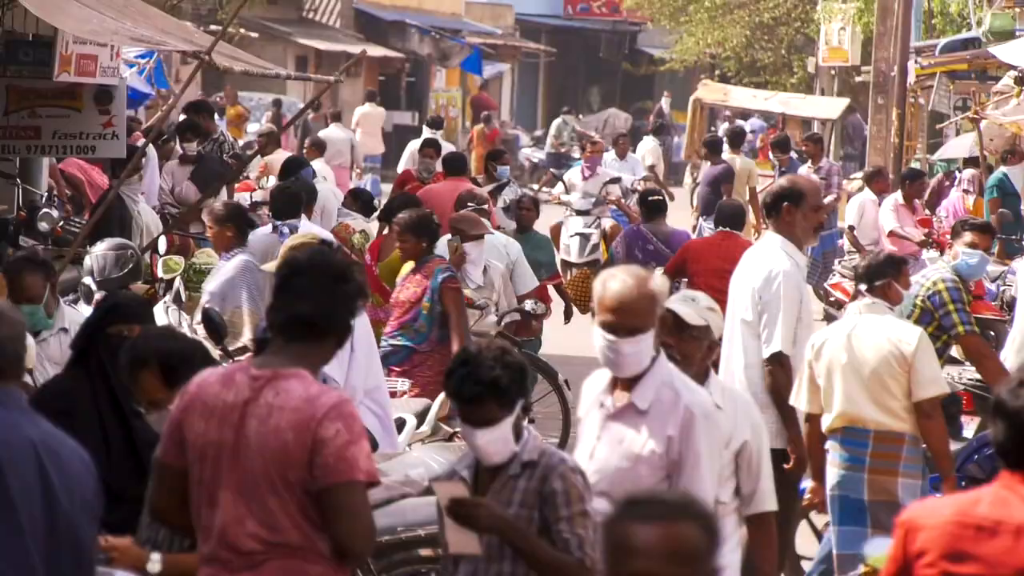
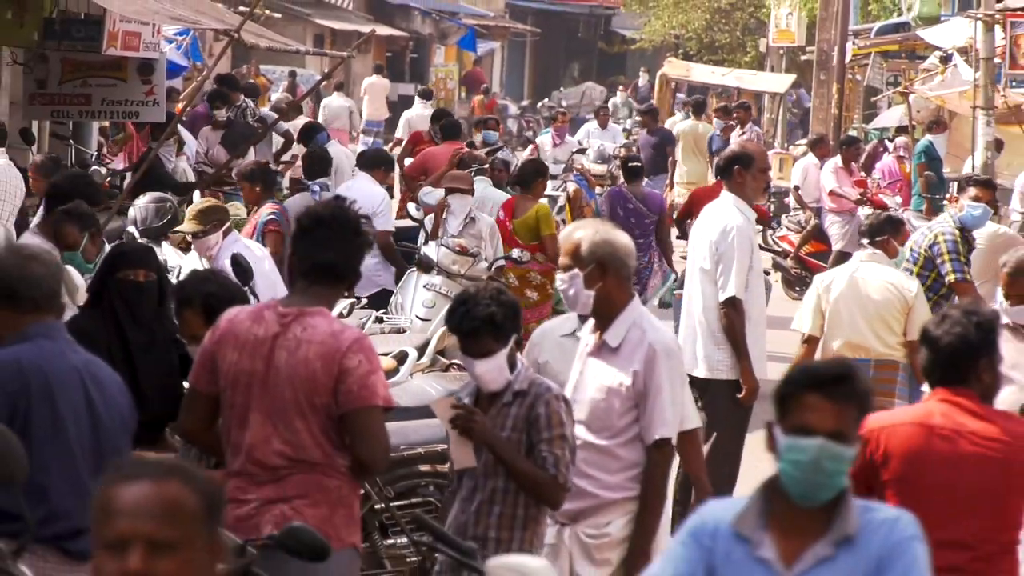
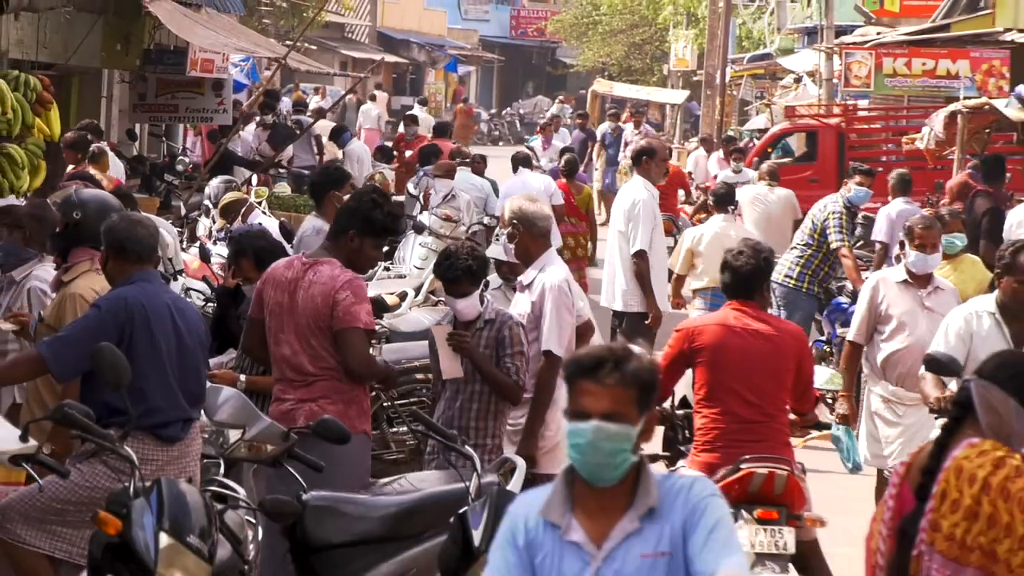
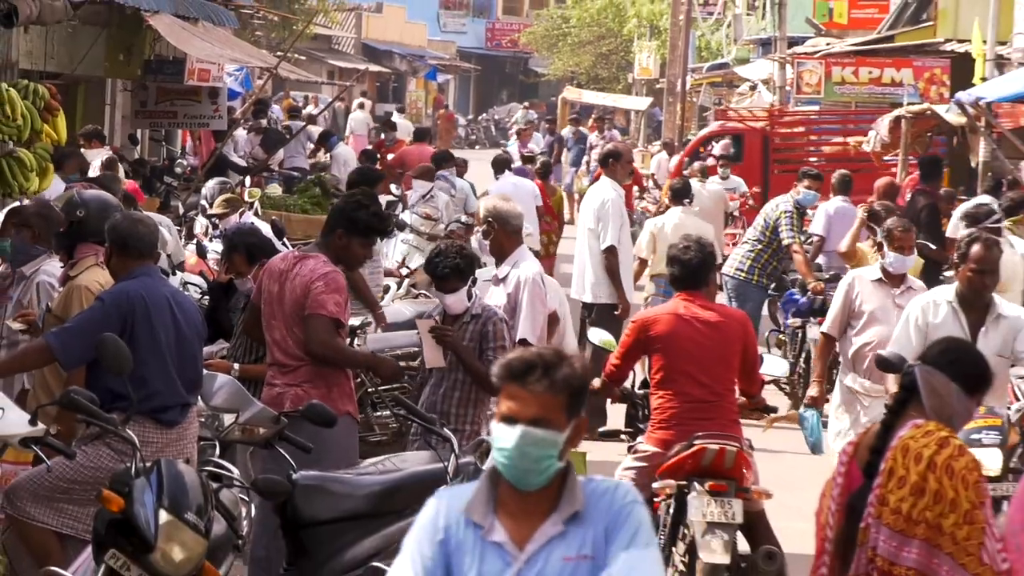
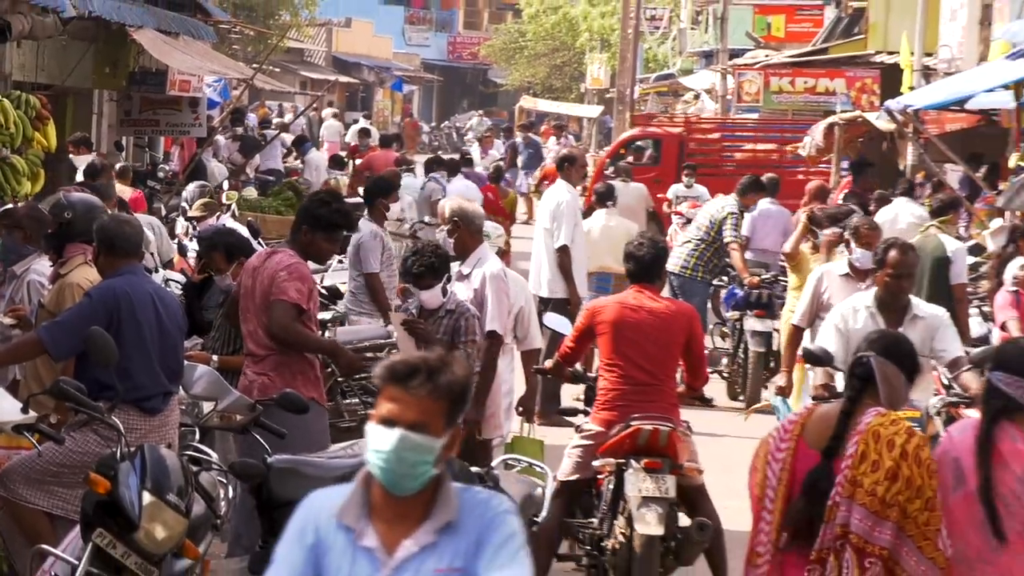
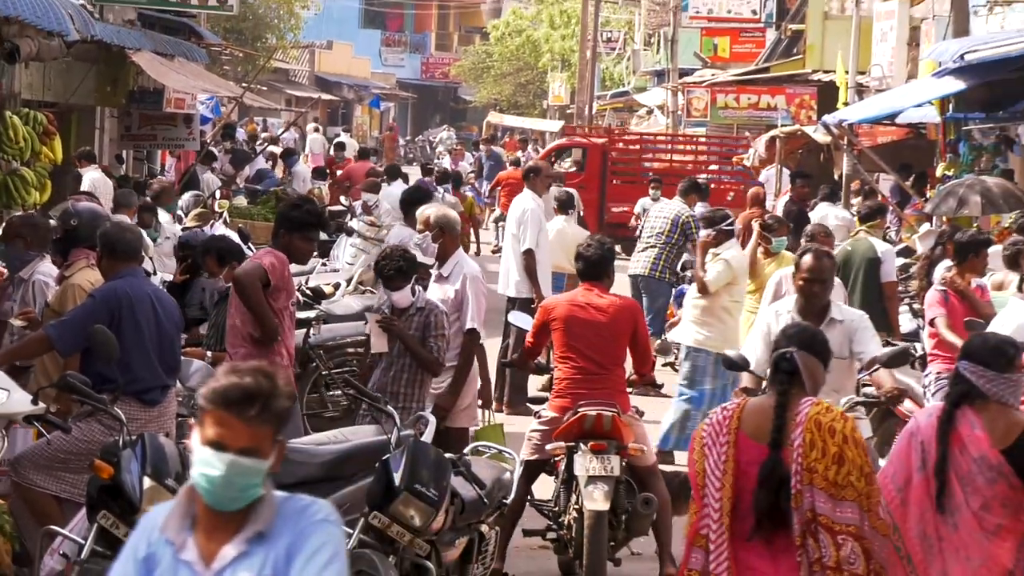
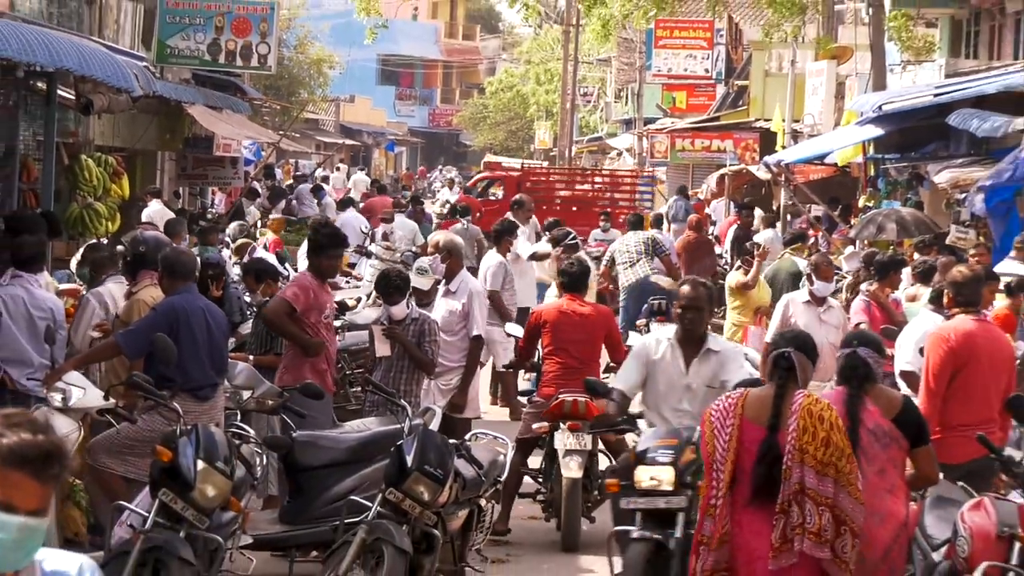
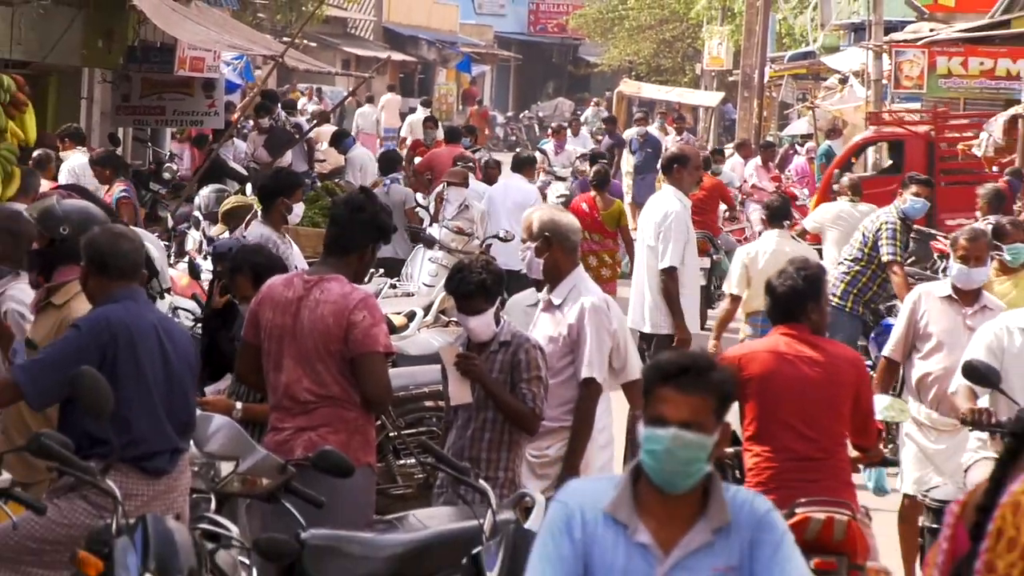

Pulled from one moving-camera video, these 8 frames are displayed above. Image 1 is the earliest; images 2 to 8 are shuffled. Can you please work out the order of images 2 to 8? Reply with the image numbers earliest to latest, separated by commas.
2, 8, 3, 4, 5, 6, 7
